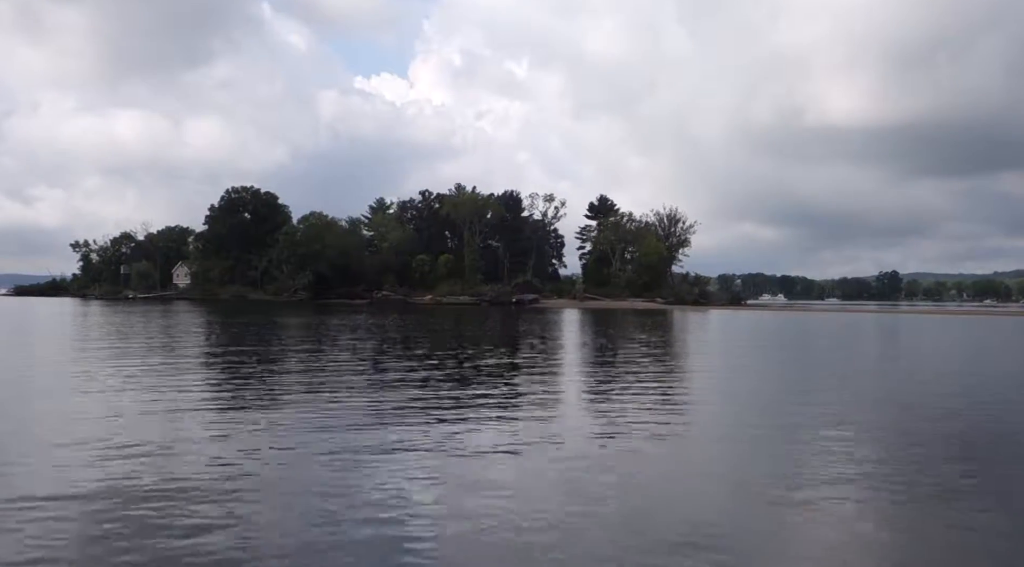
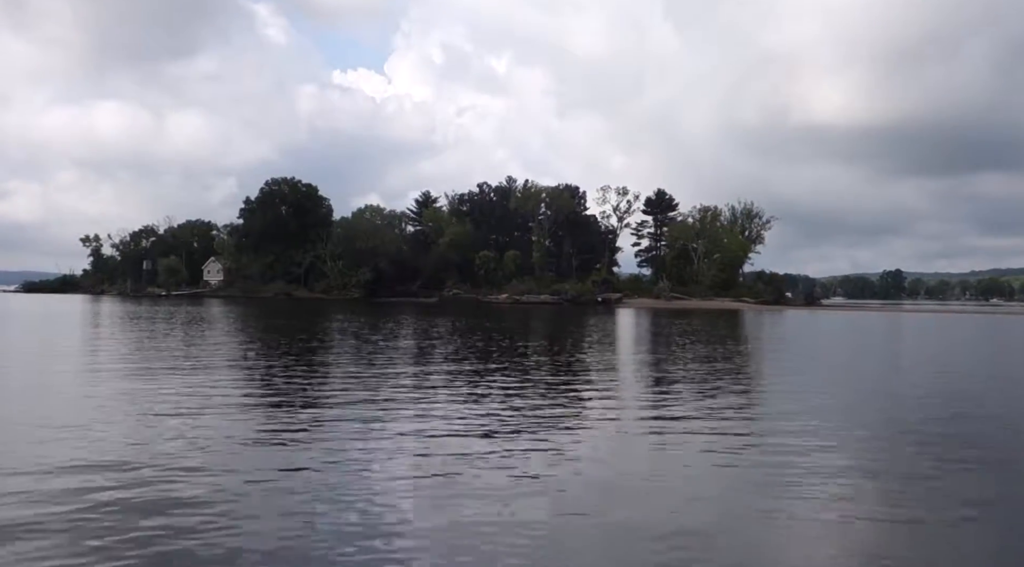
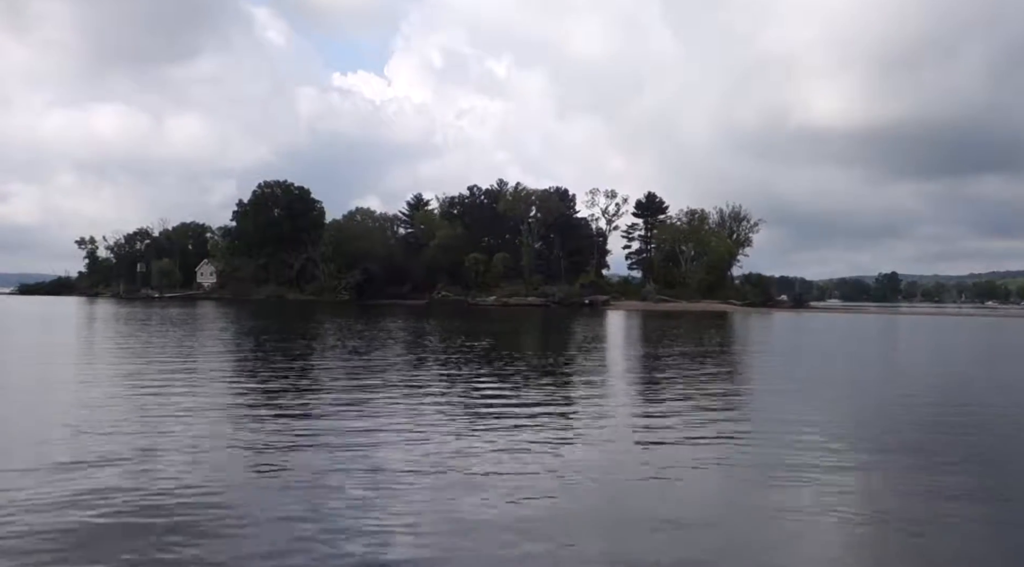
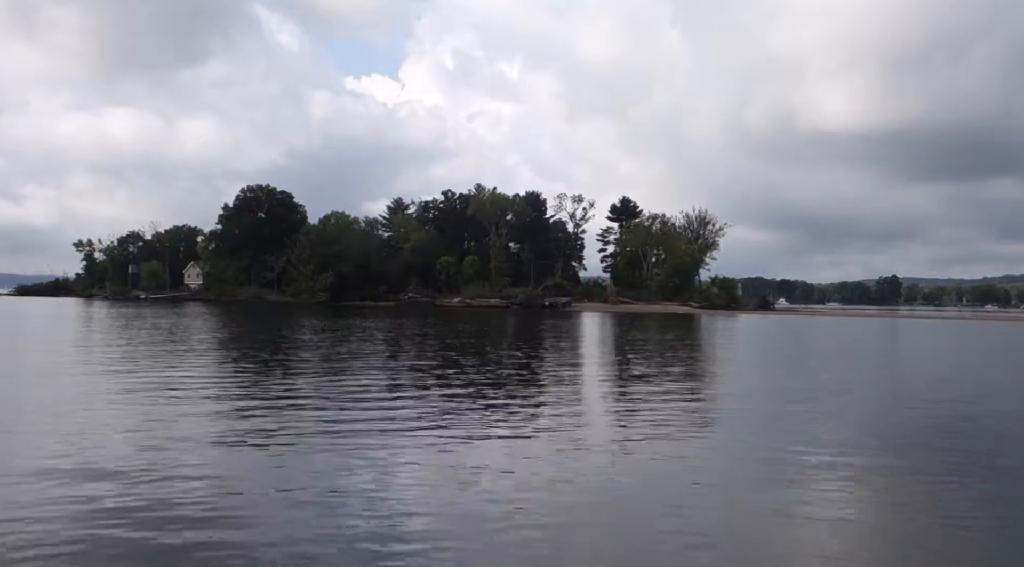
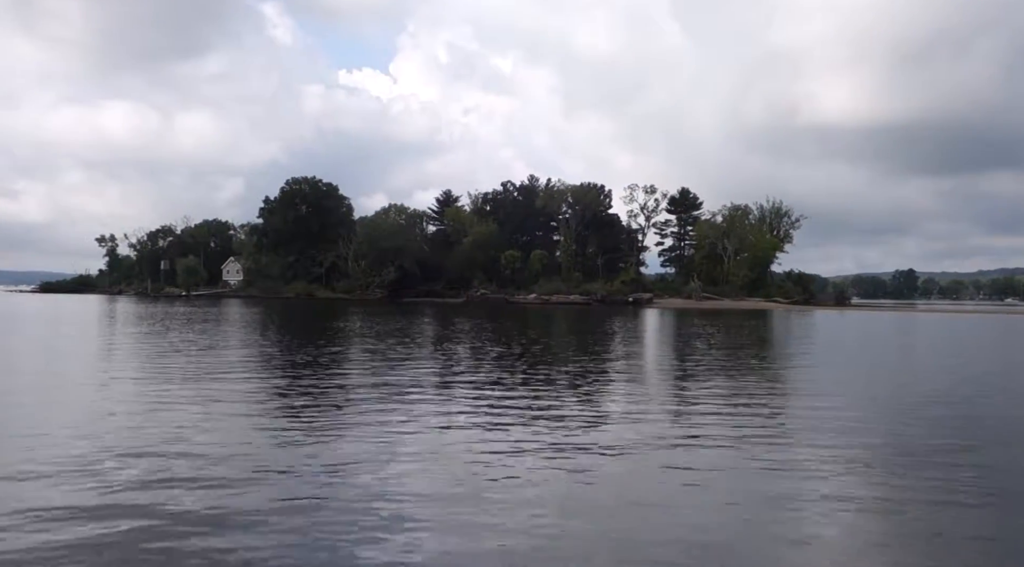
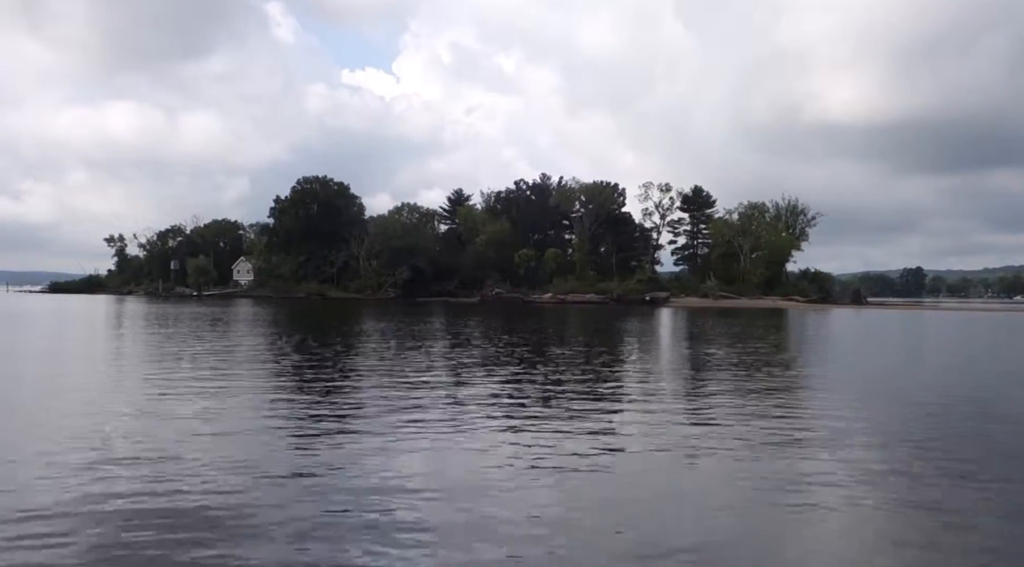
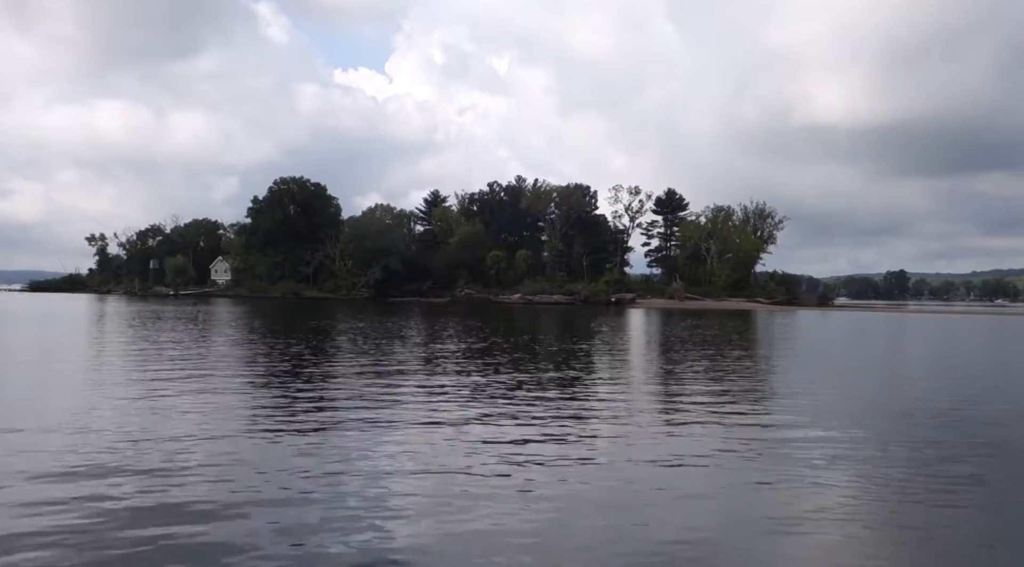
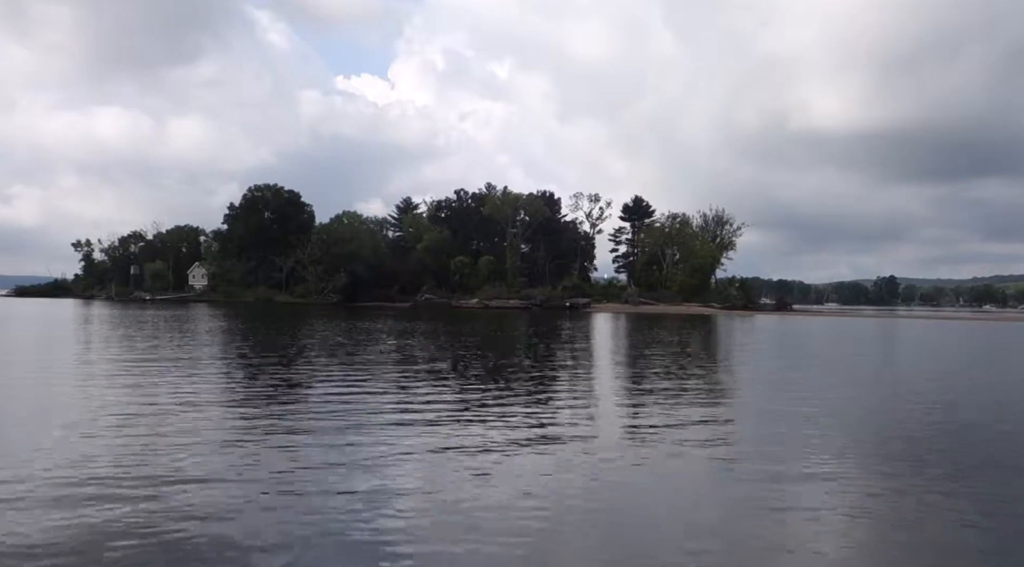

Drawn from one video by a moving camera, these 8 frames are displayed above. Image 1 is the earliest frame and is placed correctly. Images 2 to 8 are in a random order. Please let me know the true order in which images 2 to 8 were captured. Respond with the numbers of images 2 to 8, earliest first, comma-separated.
4, 8, 3, 2, 7, 5, 6
